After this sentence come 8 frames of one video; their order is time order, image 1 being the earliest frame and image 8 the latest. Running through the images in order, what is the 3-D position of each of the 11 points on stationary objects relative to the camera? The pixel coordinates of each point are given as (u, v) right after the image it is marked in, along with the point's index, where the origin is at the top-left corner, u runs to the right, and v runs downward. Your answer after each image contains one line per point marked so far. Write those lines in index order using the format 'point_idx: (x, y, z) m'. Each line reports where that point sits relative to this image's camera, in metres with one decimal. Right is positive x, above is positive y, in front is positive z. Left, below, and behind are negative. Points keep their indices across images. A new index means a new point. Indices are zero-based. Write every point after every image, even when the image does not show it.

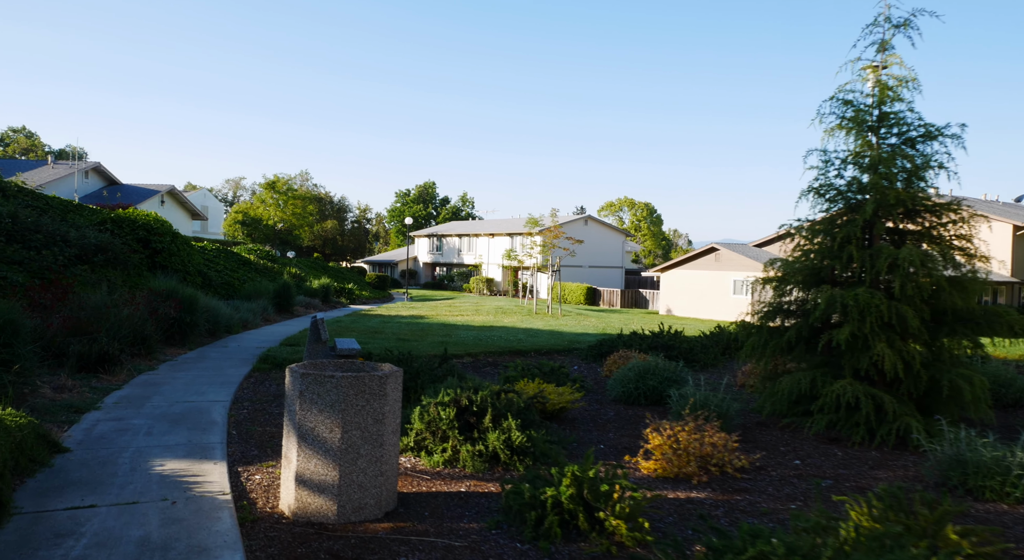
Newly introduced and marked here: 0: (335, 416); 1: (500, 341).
0: (-1.1, -0.8, +3.9) m
1: (-0.2, -1.2, +12.6) m
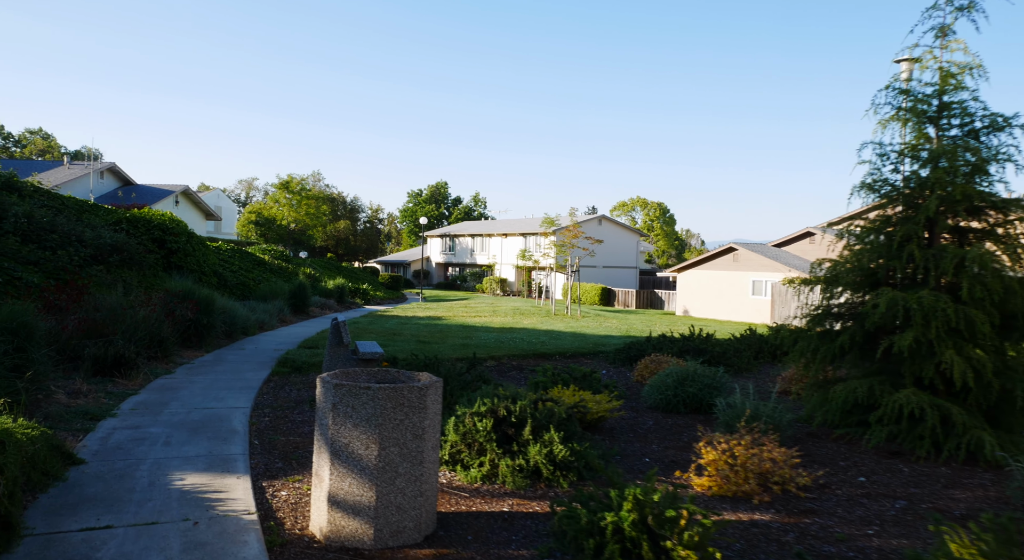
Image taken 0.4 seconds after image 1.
0: (-0.8, -0.8, +3.5) m
1: (+0.2, -1.2, +12.3) m
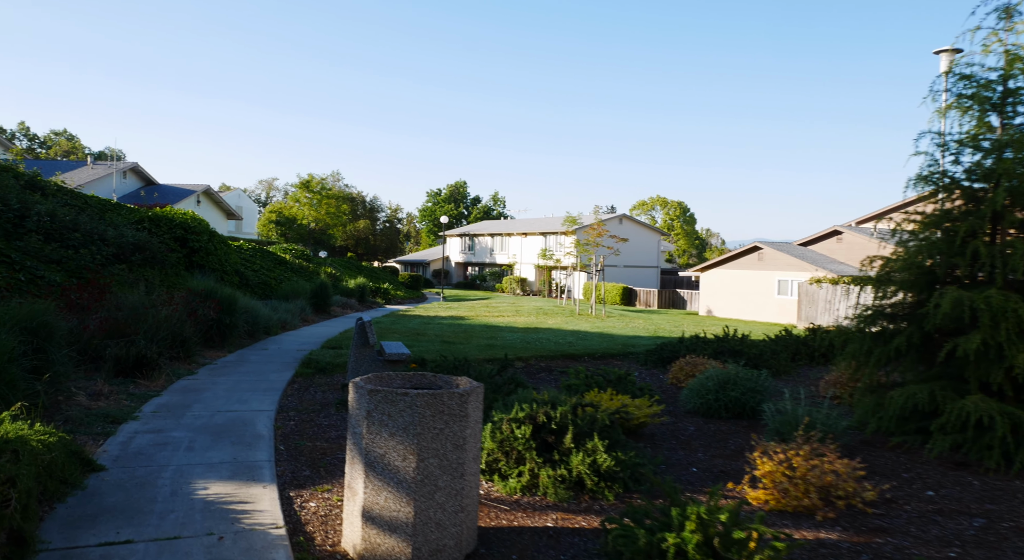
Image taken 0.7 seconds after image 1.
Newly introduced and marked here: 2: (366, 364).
0: (-0.5, -0.8, +3.2) m
1: (+0.7, -1.2, +12.0) m
2: (-1.8, -1.0, +7.7) m
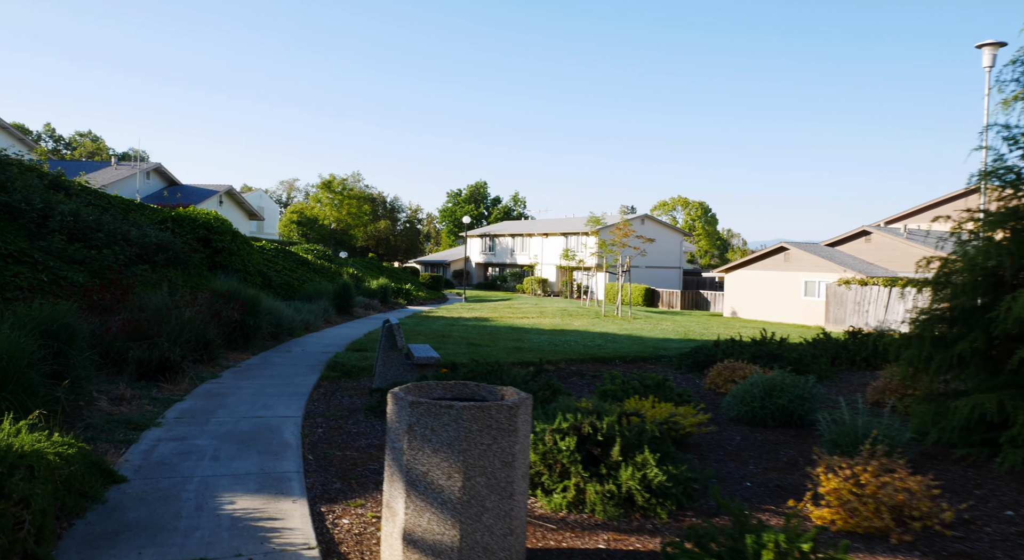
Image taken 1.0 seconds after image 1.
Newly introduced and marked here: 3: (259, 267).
0: (-0.3, -0.8, +3.0) m
1: (+1.2, -1.2, +11.6) m
2: (-1.4, -1.0, +7.5) m
3: (-6.7, +0.3, +17.2) m
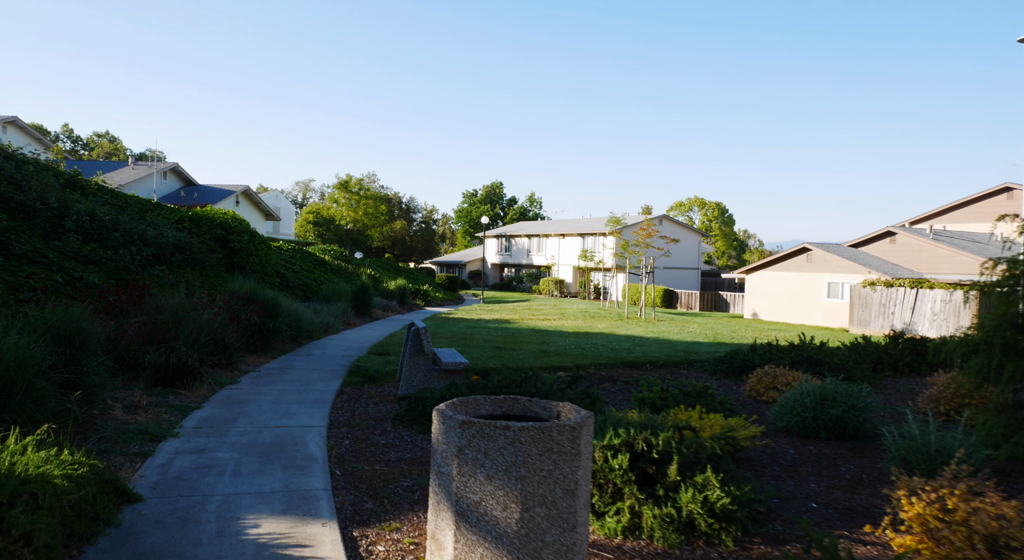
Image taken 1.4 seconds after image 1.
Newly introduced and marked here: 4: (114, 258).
0: (0.0, -0.8, +2.6) m
1: (+1.6, -1.2, +11.2) m
2: (-1.0, -1.1, +7.1) m
3: (-6.2, +0.3, +17.0) m
4: (-6.7, +0.4, +10.9) m
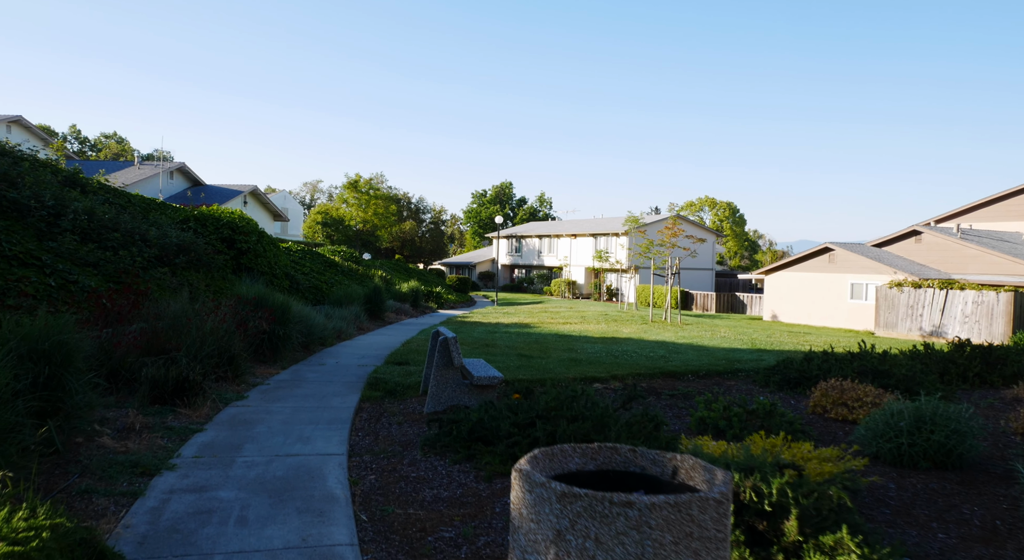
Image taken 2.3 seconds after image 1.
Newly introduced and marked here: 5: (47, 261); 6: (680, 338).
0: (+0.3, -0.9, +1.8) m
1: (+2.1, -1.3, +10.4) m
2: (-0.6, -1.1, +6.4) m
3: (-5.7, +0.3, +16.3) m
4: (-6.2, +0.3, +10.2) m
5: (-6.3, +0.3, +8.8) m
6: (+3.5, -1.2, +13.5) m
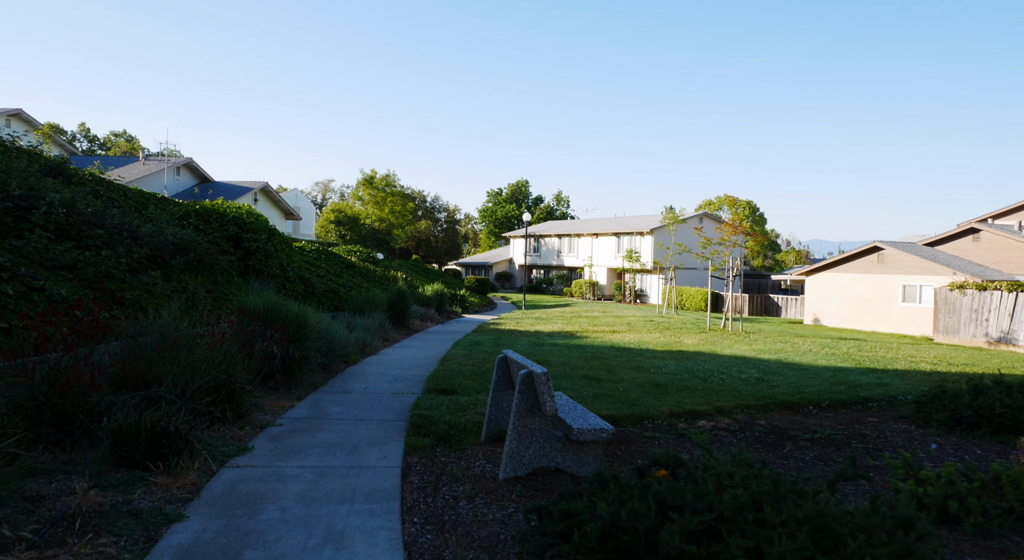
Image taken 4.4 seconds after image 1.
0: (+1.1, -0.9, -0.1) m
1: (+2.9, -1.3, +8.5) m
2: (+0.1, -1.2, +4.5) m
3: (-4.7, +0.2, +14.4) m
4: (-5.4, +0.2, +8.4) m
5: (-5.5, +0.2, +7.0) m
6: (+4.4, -1.3, +11.6) m
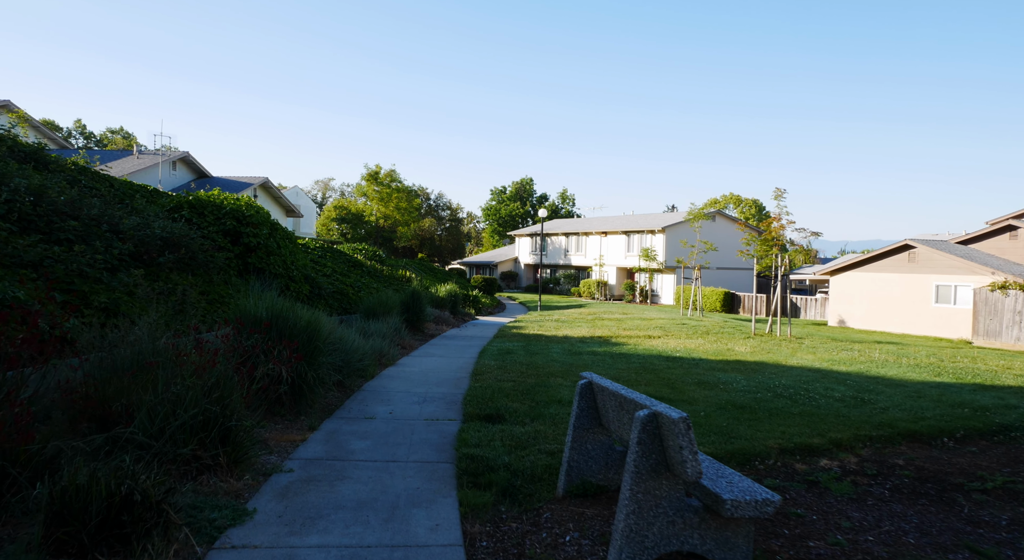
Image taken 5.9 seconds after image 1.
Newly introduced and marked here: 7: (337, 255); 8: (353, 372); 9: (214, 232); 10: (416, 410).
0: (+1.6, -0.9, -1.5) m
1: (+3.5, -1.3, +7.1) m
2: (+0.7, -1.2, +3.1) m
3: (-4.2, +0.2, +13.0) m
4: (-4.8, +0.2, +7.0) m
5: (-4.9, +0.2, +5.6) m
6: (+5.0, -1.3, +10.2) m
7: (-4.7, +0.7, +17.2) m
8: (-1.8, -1.0, +7.3) m
9: (-4.9, +0.8, +10.6) m
10: (-1.0, -1.3, +6.3) m
